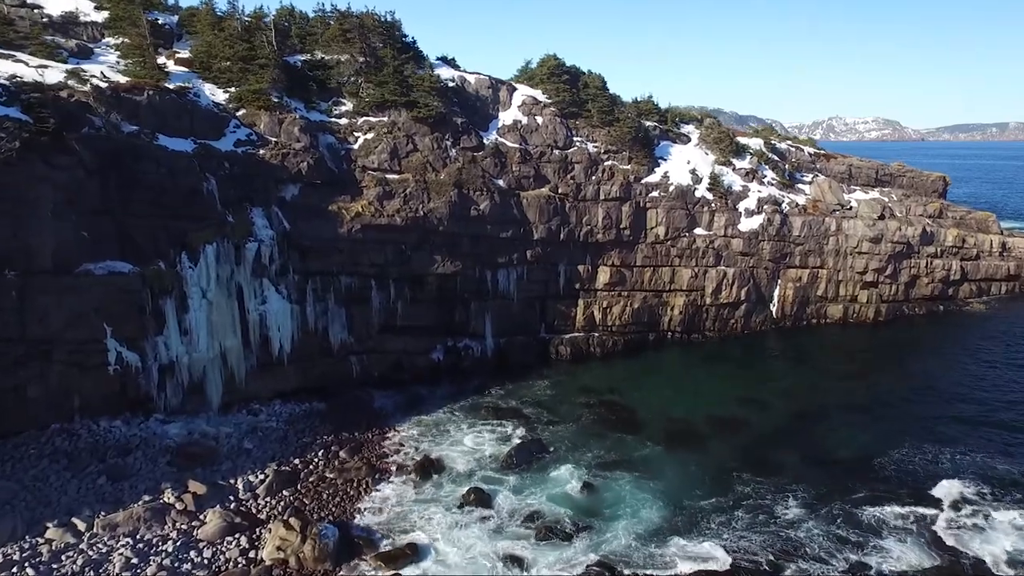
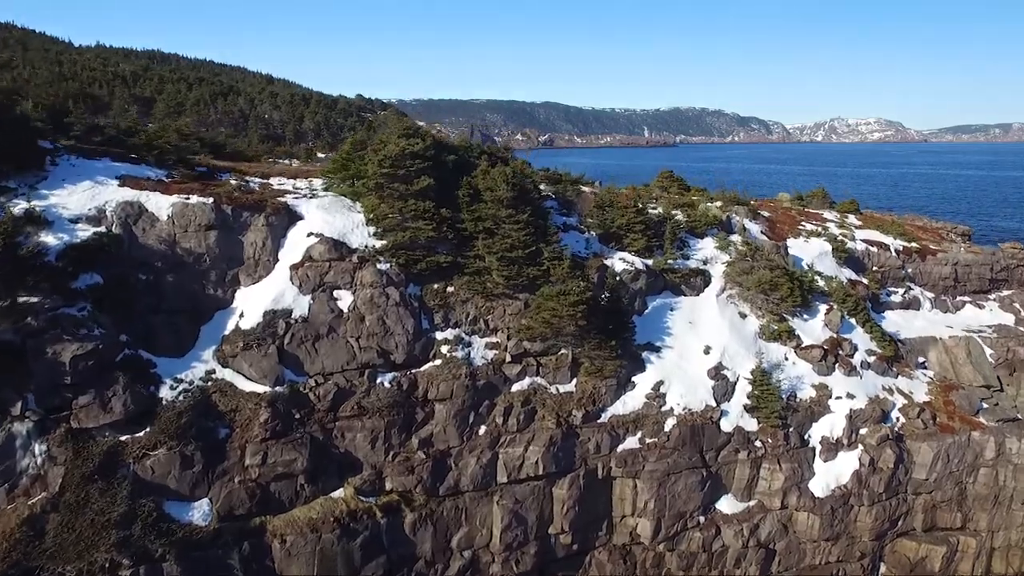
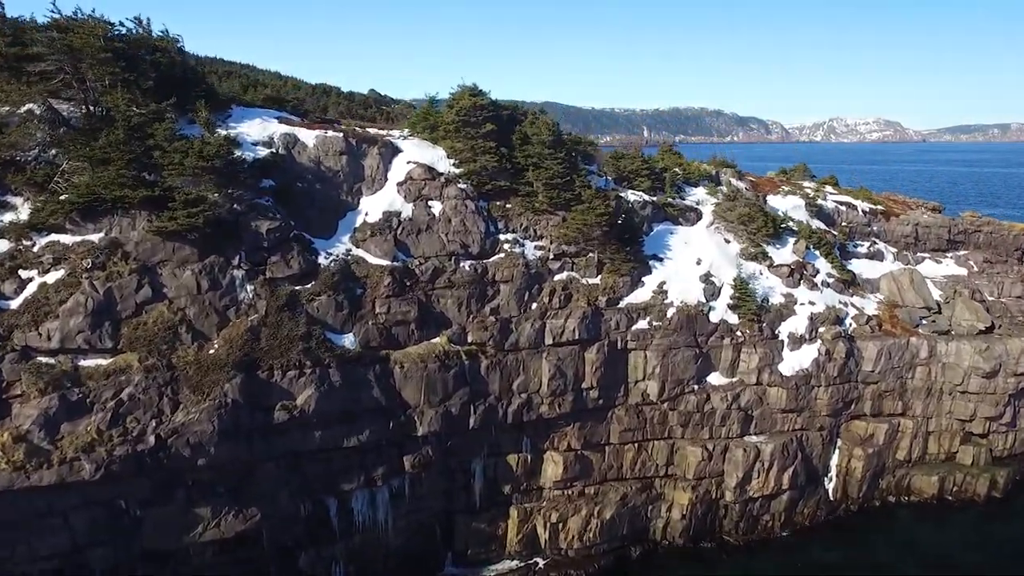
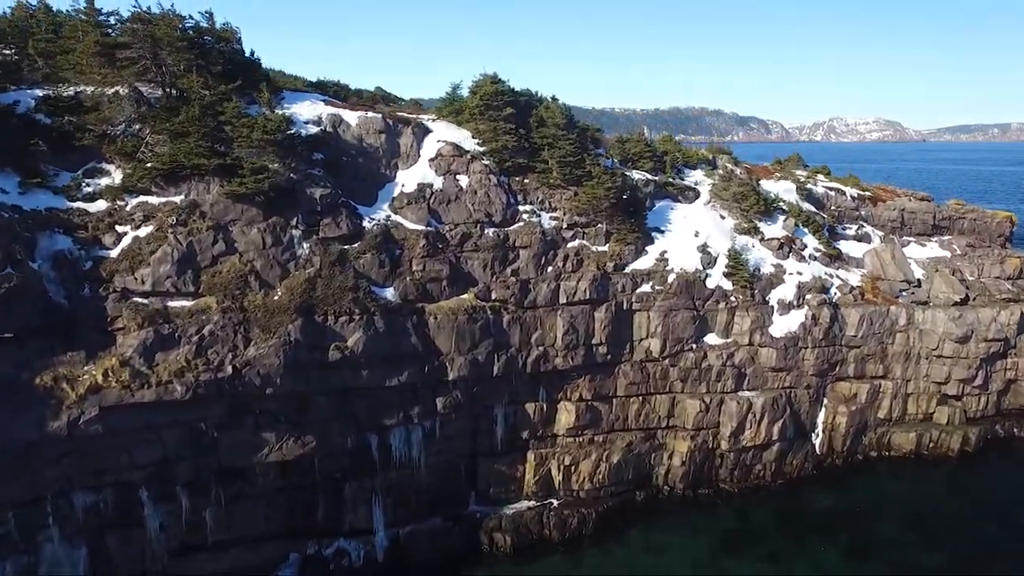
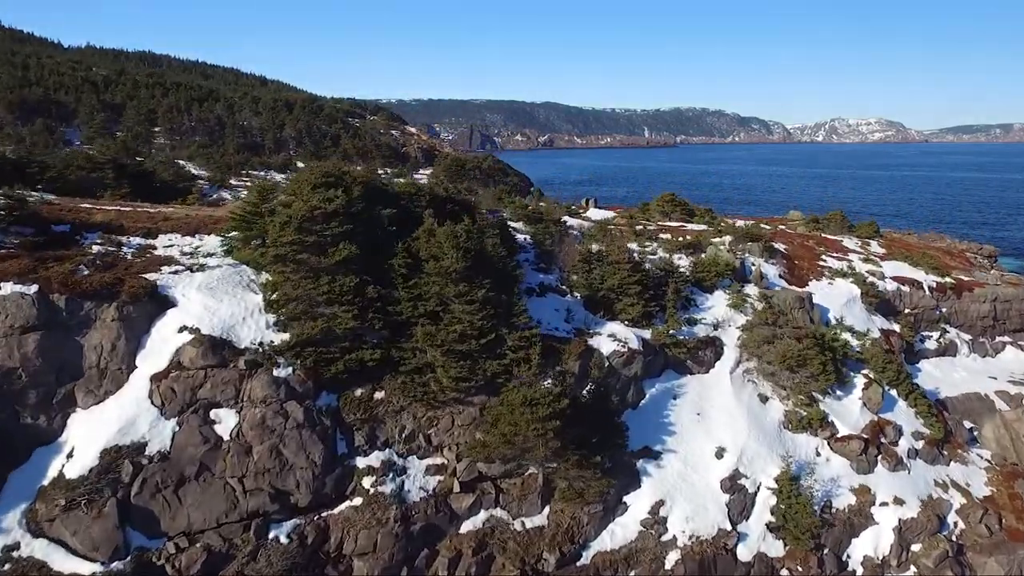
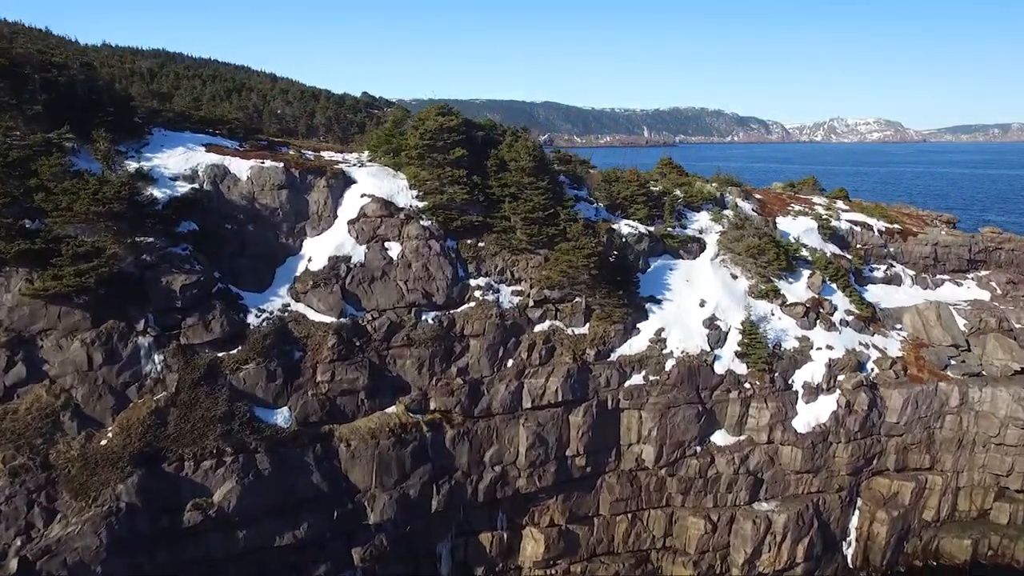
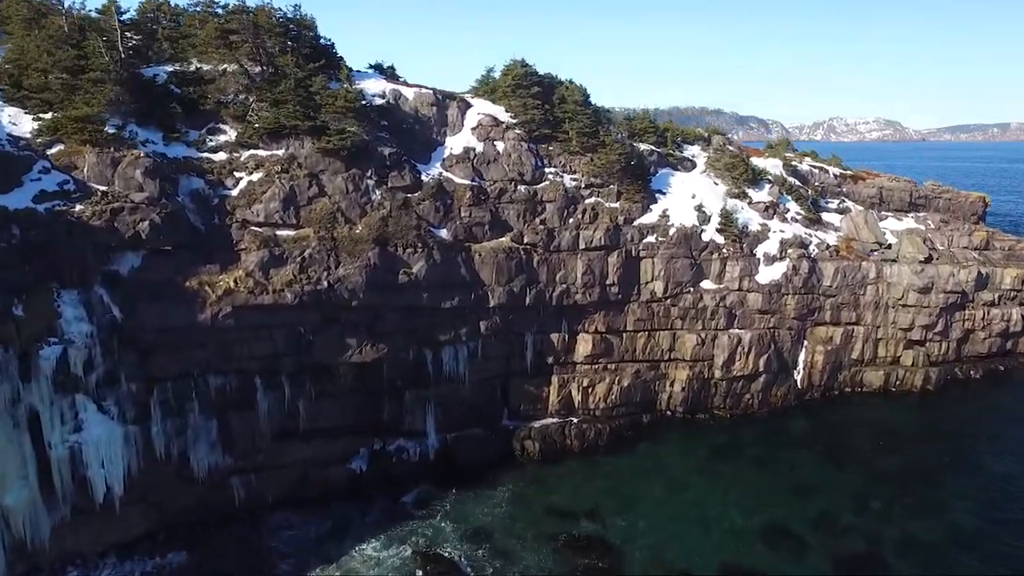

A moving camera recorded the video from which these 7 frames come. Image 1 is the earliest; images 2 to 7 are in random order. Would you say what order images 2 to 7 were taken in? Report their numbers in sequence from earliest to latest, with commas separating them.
7, 4, 3, 6, 2, 5
